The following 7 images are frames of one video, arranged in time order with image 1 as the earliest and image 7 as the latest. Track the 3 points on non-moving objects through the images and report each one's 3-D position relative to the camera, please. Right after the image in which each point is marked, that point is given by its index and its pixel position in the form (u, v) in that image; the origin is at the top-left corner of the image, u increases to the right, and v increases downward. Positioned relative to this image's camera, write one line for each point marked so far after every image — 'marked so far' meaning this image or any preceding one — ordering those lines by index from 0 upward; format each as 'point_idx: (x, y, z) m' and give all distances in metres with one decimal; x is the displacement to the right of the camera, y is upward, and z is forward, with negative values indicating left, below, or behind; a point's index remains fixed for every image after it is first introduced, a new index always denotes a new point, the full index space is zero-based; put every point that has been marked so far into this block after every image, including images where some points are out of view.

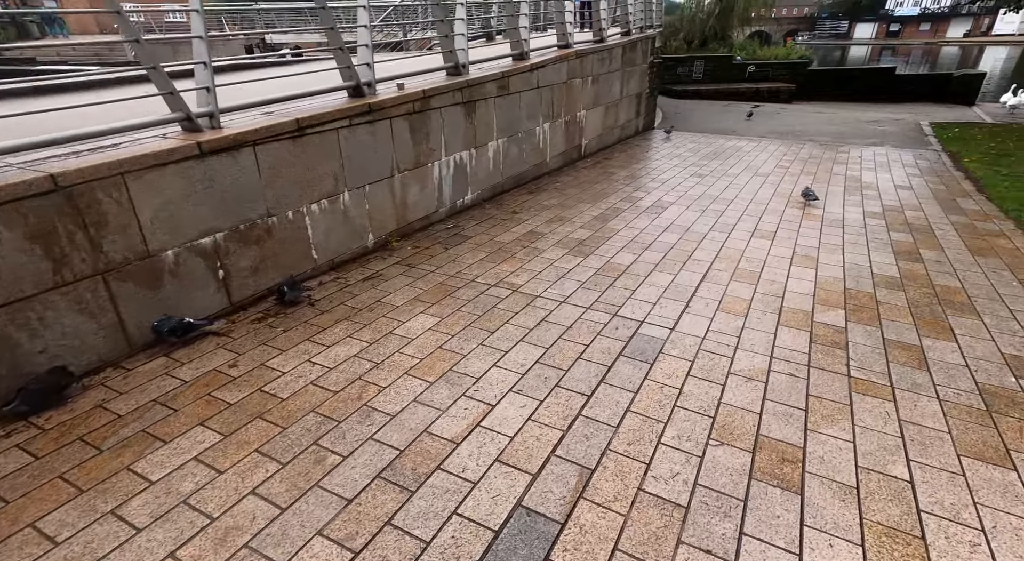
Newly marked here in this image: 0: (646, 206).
0: (+1.5, +0.8, +6.2) m
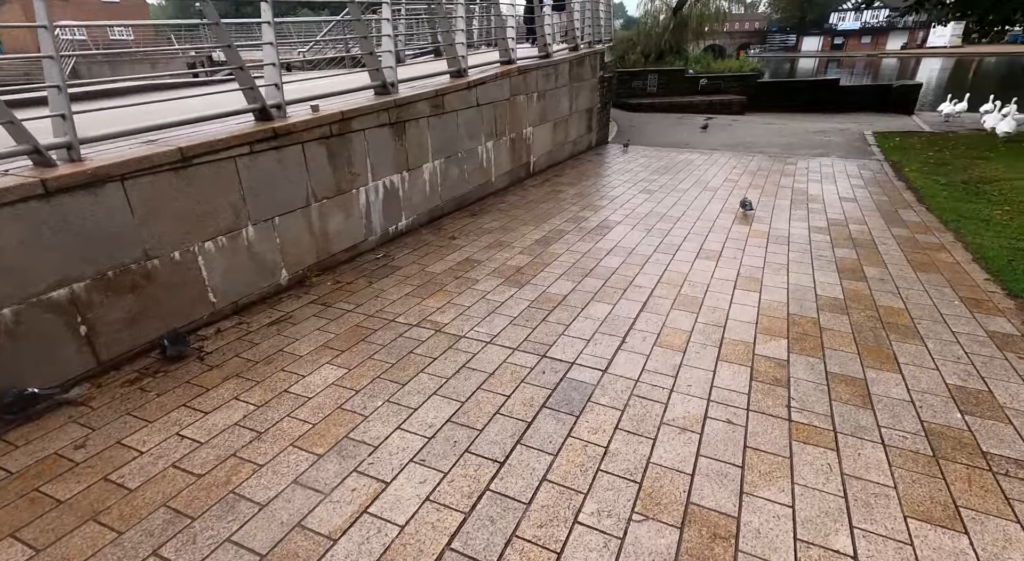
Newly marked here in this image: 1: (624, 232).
0: (+0.9, +0.6, +6.0) m
1: (+1.2, +0.5, +5.8) m
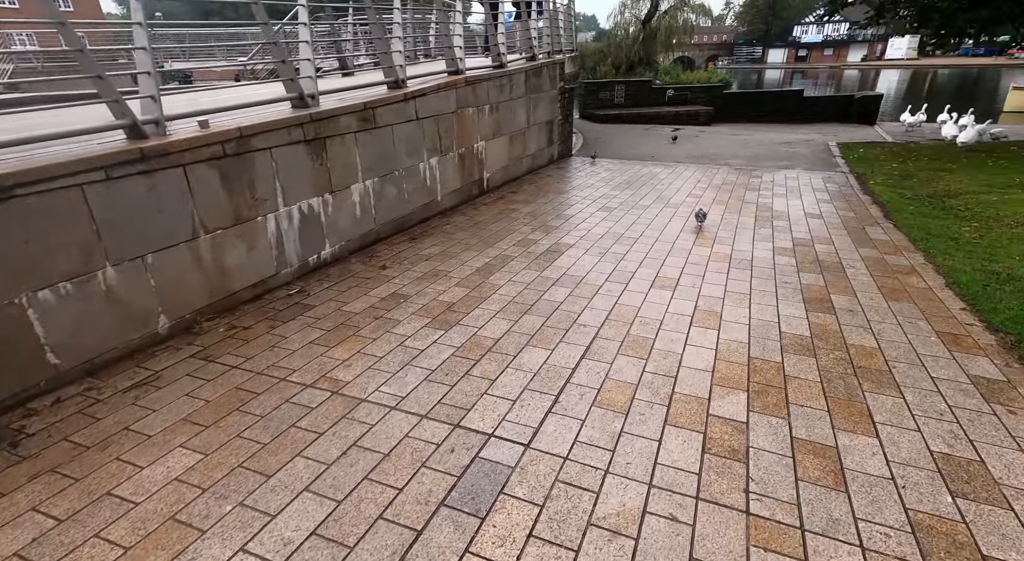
0: (+0.3, +0.3, +5.5) m
1: (+0.6, +0.2, +5.3) m
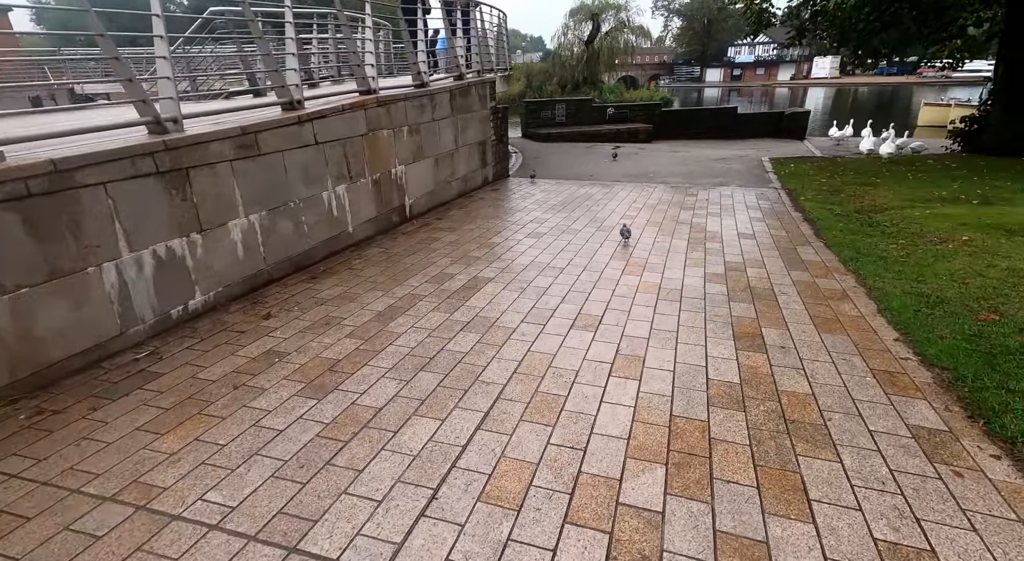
0: (-0.5, -0.1, +5.0) m
1: (-0.2, -0.1, +4.9) m
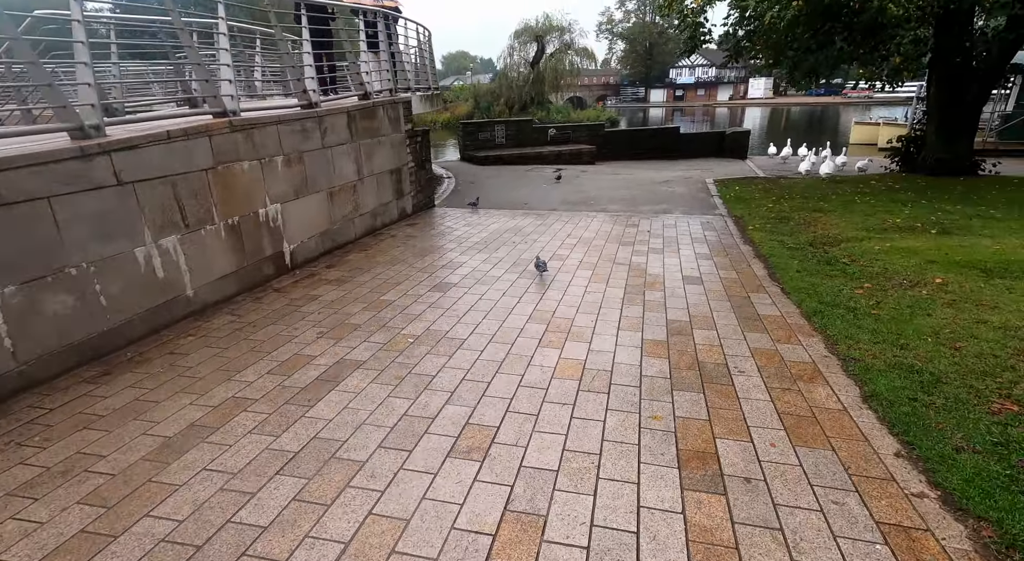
0: (-1.4, -0.7, +3.6) m
1: (-1.0, -0.7, +3.5) m
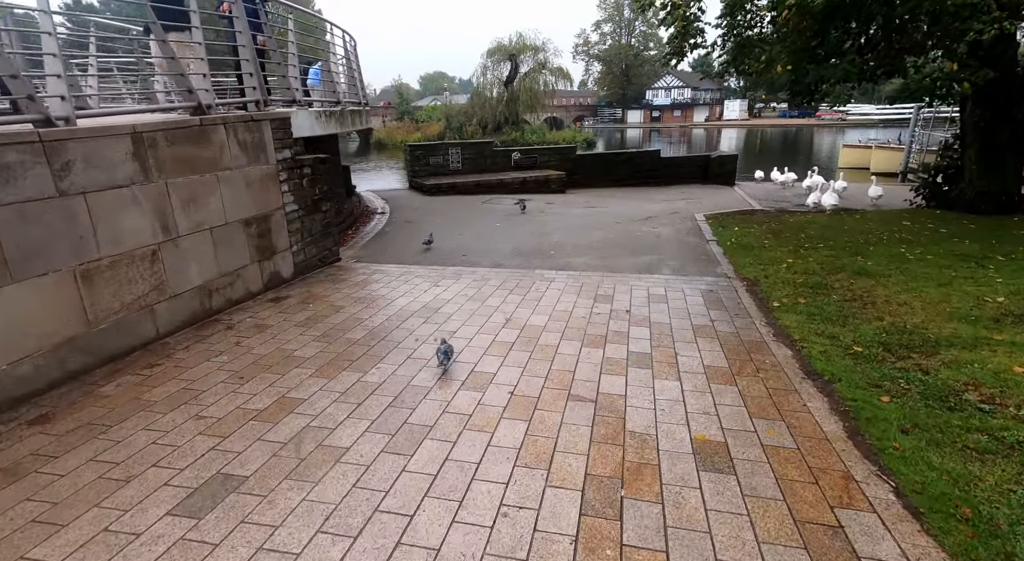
0: (-2.1, -1.6, +0.6) m
1: (-1.7, -1.7, +0.4) m
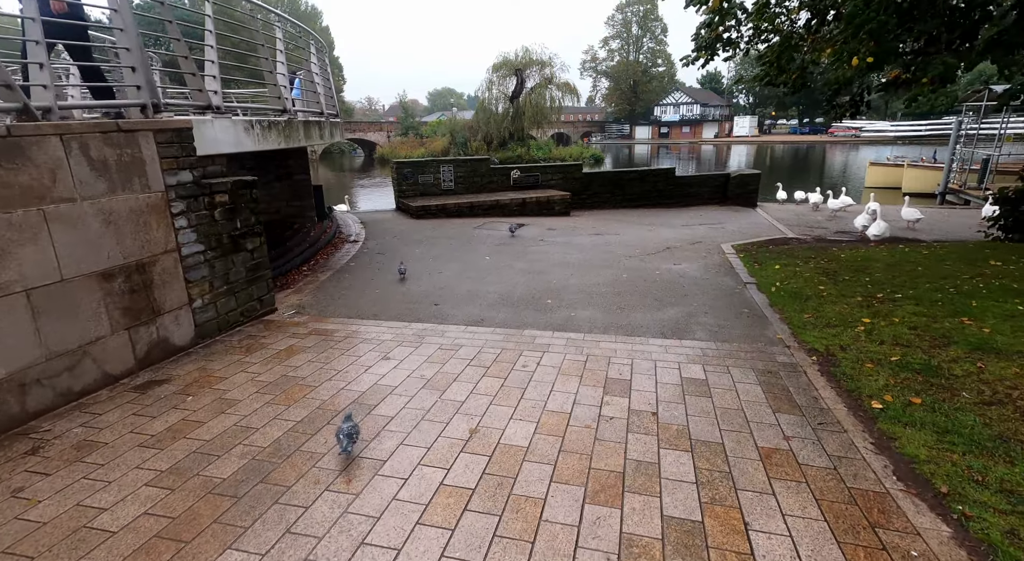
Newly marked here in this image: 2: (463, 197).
0: (-2.4, -2.1, -1.5) m
1: (-2.0, -2.1, -1.6) m
2: (-1.5, +2.5, +16.5) m
